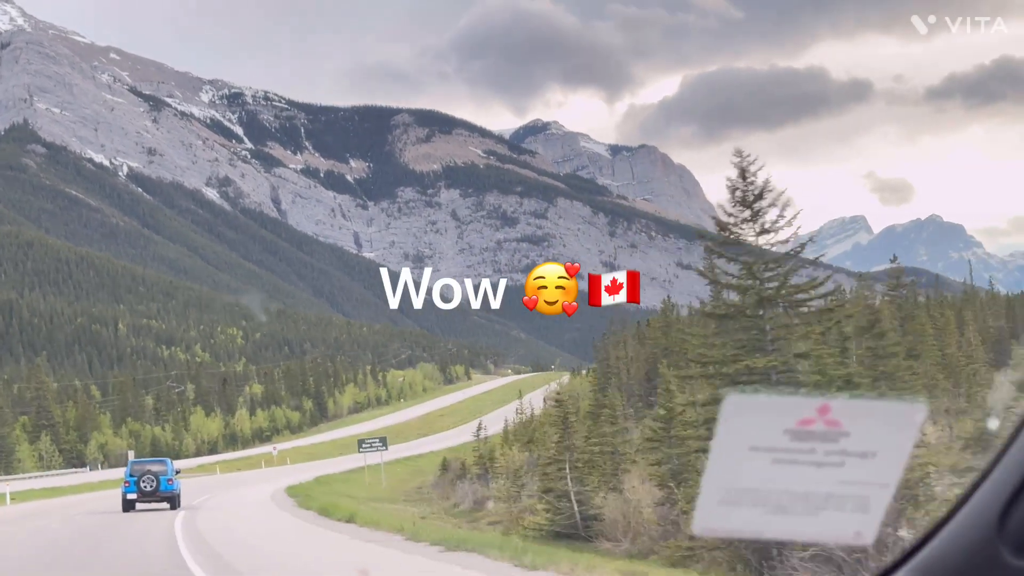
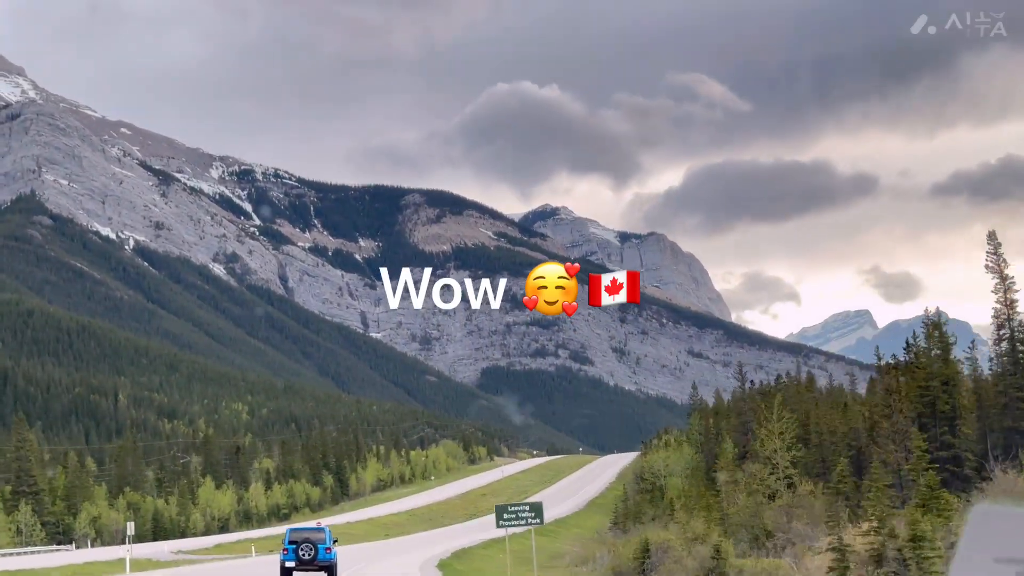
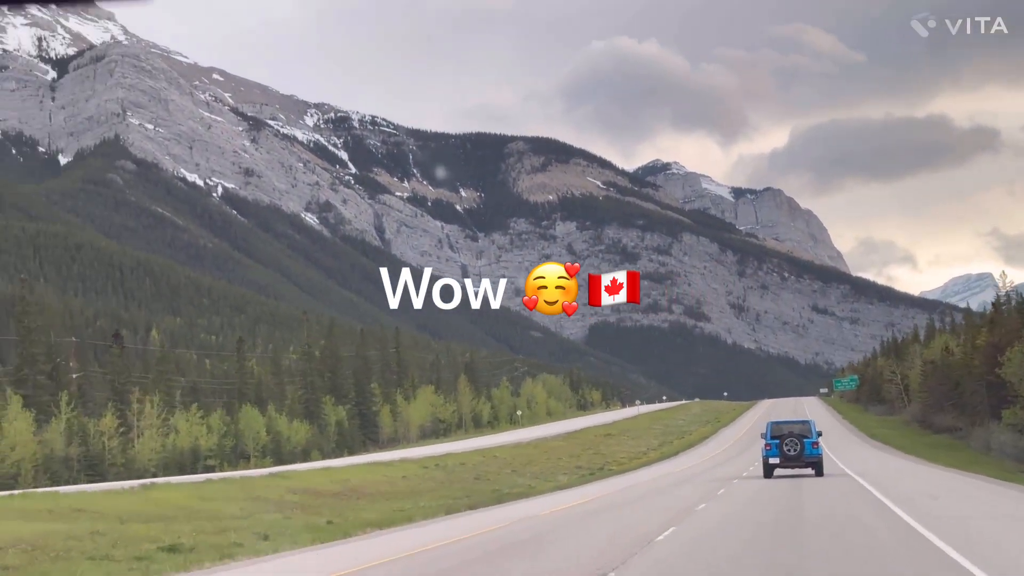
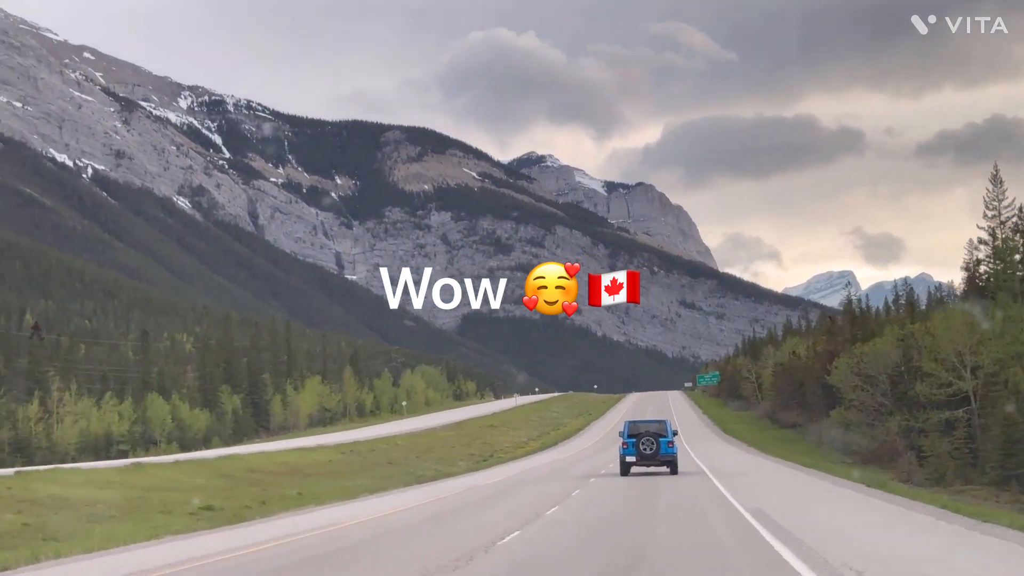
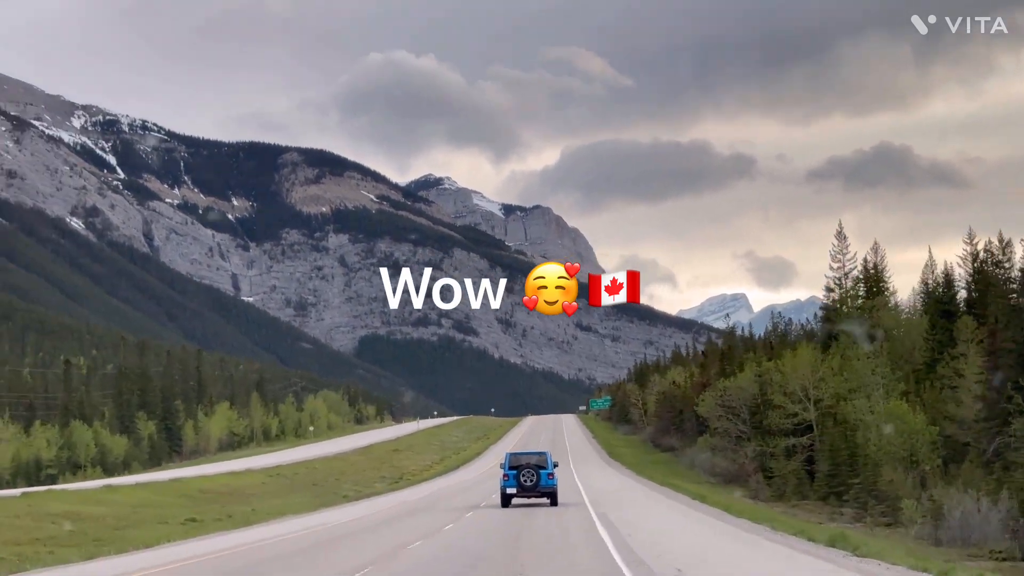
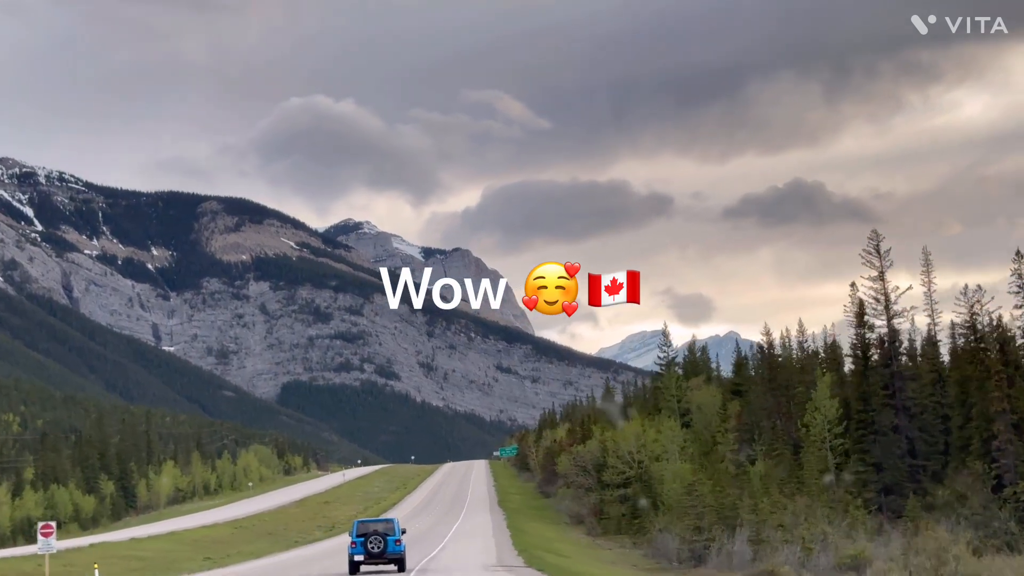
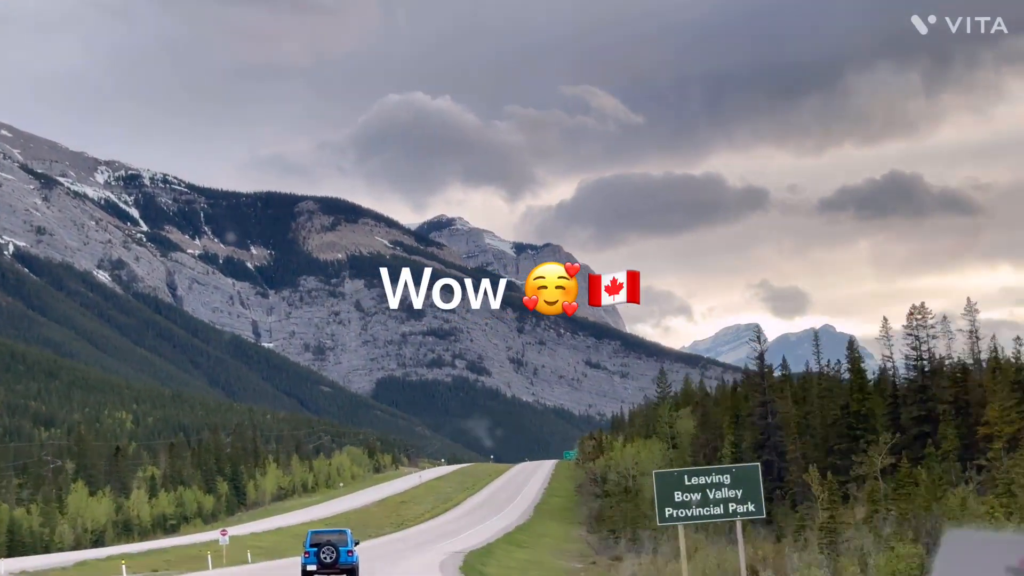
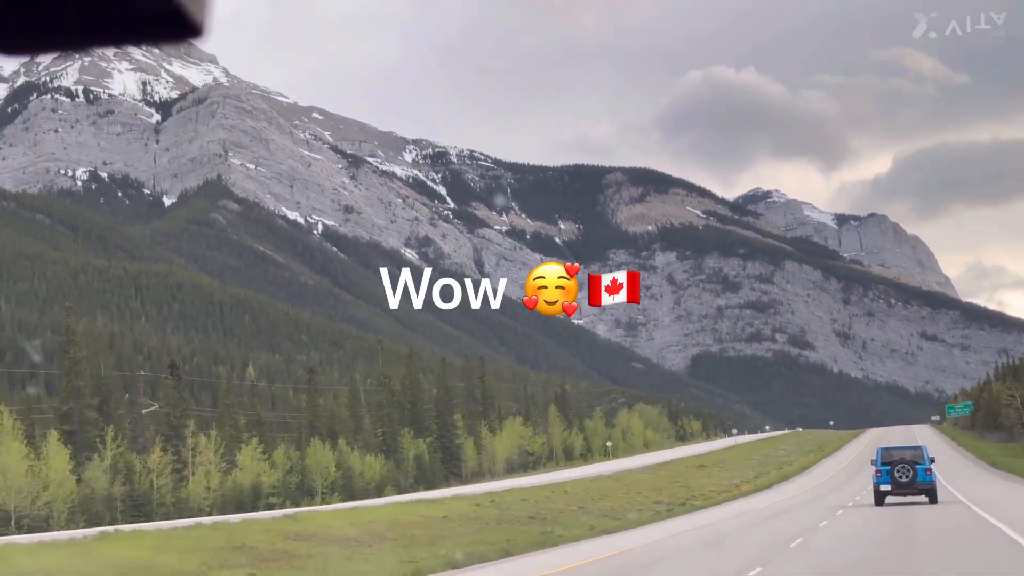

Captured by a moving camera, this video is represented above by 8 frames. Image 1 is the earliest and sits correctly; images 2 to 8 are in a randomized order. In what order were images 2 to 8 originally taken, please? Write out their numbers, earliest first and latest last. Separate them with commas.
2, 7, 6, 5, 4, 3, 8
